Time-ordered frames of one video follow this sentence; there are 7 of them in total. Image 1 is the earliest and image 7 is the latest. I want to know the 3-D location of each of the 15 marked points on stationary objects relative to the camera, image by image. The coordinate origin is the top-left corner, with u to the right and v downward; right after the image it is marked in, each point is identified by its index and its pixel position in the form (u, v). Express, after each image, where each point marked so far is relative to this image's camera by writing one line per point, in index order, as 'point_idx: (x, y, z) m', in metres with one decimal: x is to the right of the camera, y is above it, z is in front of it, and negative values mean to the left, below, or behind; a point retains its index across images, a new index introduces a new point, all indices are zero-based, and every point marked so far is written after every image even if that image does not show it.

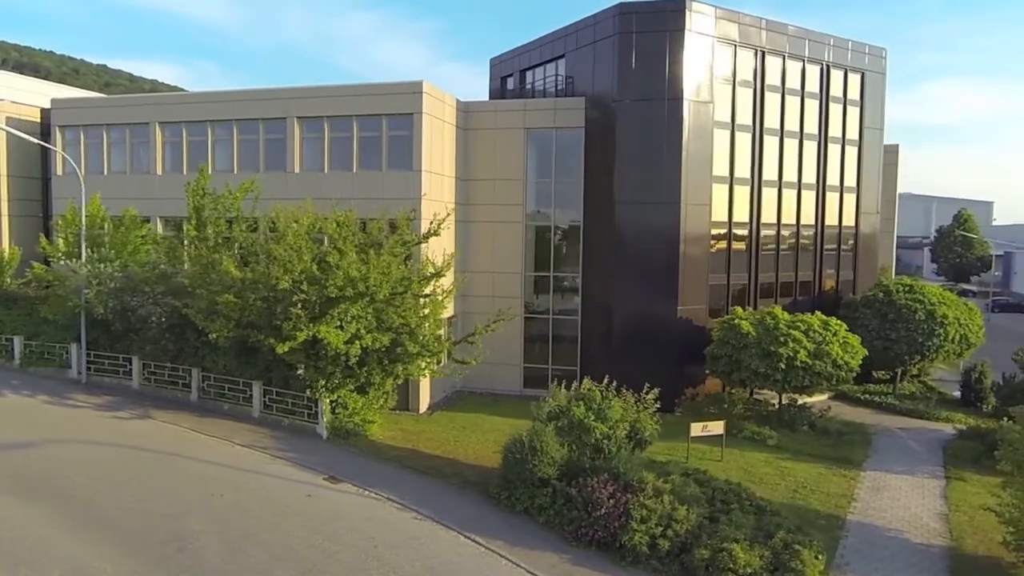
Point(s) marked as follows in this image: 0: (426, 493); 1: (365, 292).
0: (-1.5, -3.5, +12.4) m
1: (-2.9, -0.1, +13.7) m
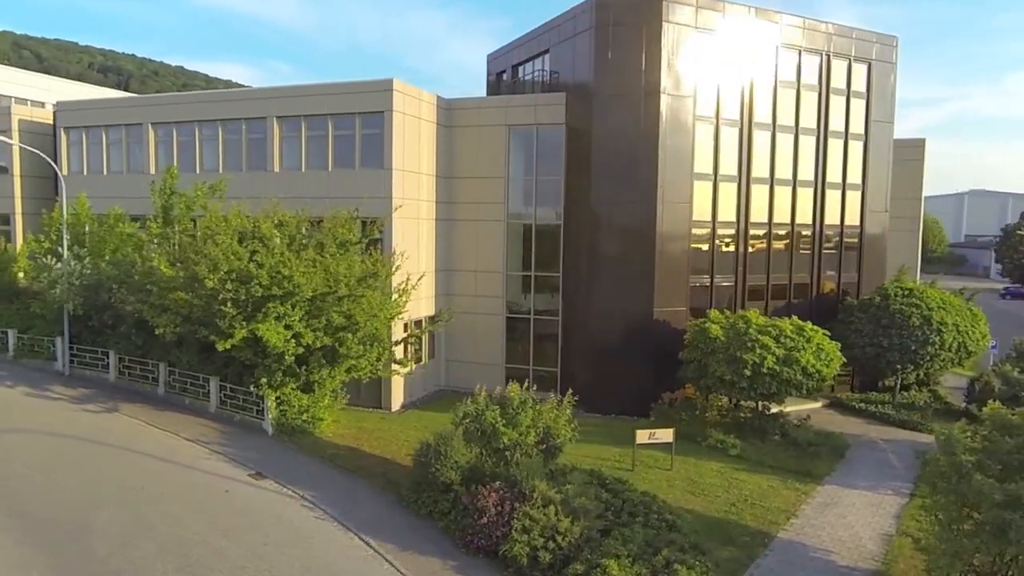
0: (-2.9, -3.5, +12.4) m
1: (-4.1, -0.1, +13.8) m
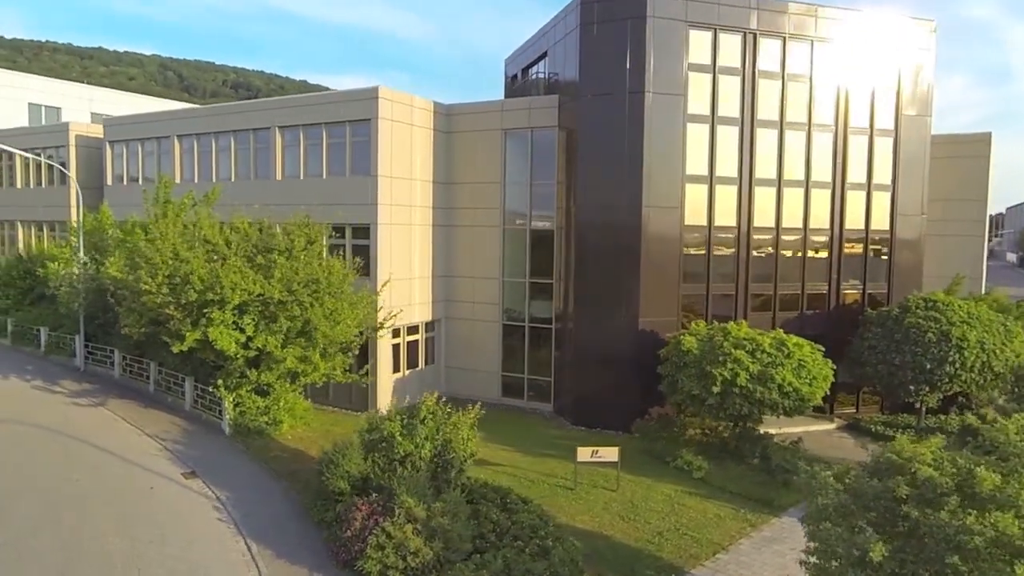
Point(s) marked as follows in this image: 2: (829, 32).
0: (-4.4, -3.6, +12.6) m
1: (-5.4, -0.2, +14.2) m
2: (+8.2, +6.6, +19.0) m
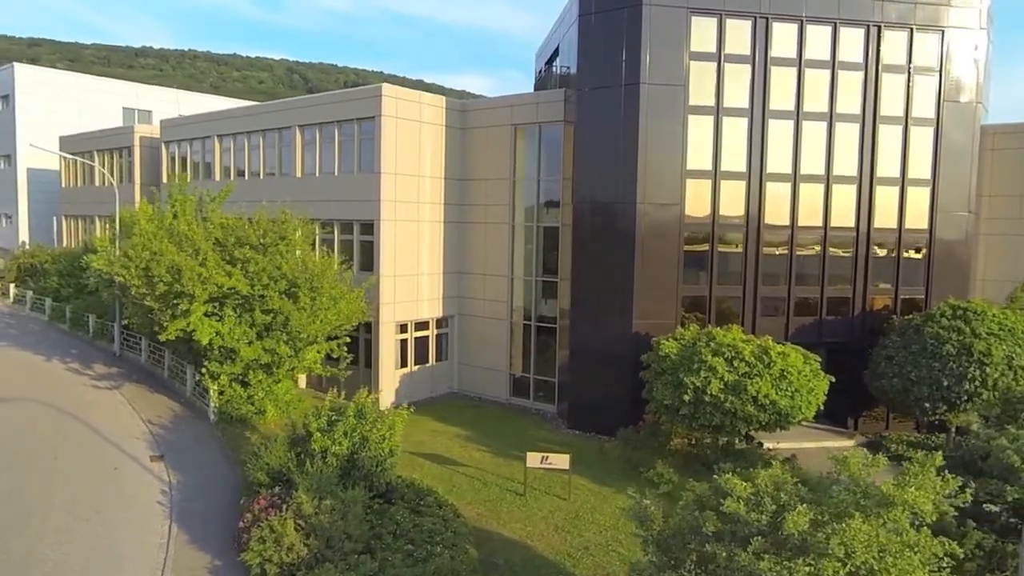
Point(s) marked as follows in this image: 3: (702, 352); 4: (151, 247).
0: (-5.5, -3.5, +13.1) m
1: (-6.2, 0.0, +14.8) m
2: (+8.2, +6.5, +17.3) m
3: (+3.7, -1.3, +14.5) m
4: (-7.6, +0.9, +15.6) m
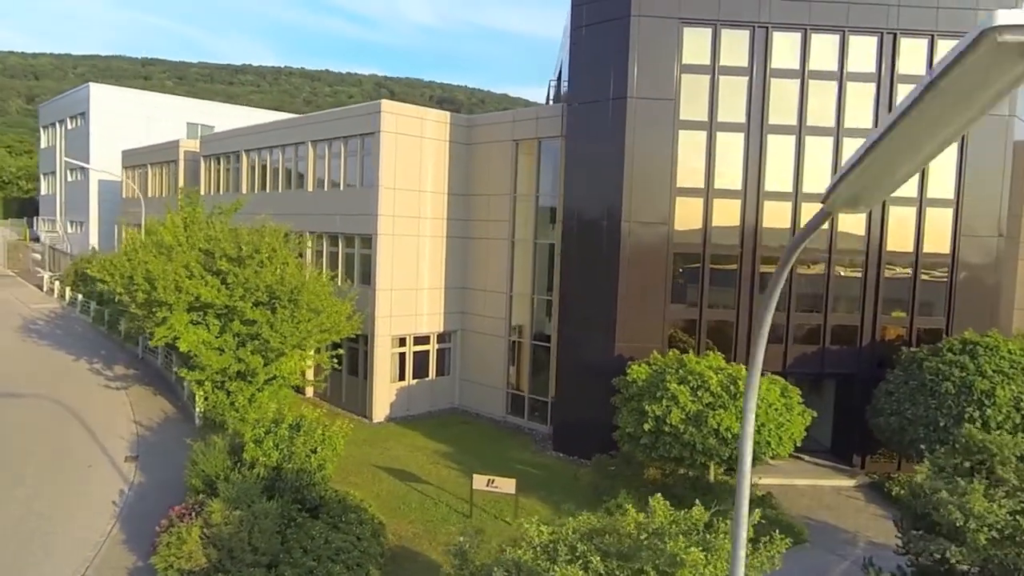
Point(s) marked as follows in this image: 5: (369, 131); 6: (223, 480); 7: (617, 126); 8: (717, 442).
0: (-6.5, -3.7, +13.5) m
1: (-6.8, -0.2, +15.3) m
2: (+7.9, +5.9, +16.2) m
3: (+2.9, -1.7, +13.8) m
4: (-8.2, +0.7, +16.3) m
5: (-3.9, +4.2, +19.8) m
6: (-4.5, -3.0, +11.5) m
7: (+2.4, +3.7, +16.6) m
8: (+3.6, -2.7, +12.9) m
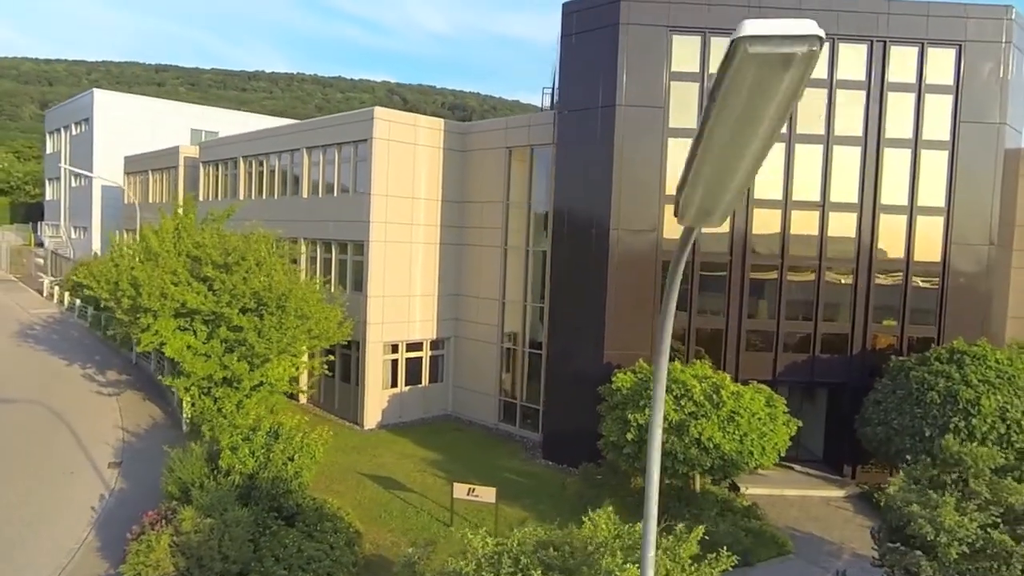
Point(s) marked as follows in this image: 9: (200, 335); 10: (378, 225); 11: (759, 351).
0: (-6.8, -3.8, +13.6) m
1: (-7.1, -0.4, +15.4) m
2: (+7.6, +5.7, +16.1) m
3: (+2.6, -1.8, +13.7) m
4: (-8.5, +0.6, +16.4) m
5: (-4.1, +4.1, +19.9) m
6: (-4.9, -3.1, +11.5) m
7: (+2.1, +3.5, +16.5) m
8: (+3.3, -2.9, +12.8) m
9: (-6.8, -1.0, +15.8) m
10: (-3.6, +1.7, +19.7) m
11: (+5.7, -1.4, +16.8) m
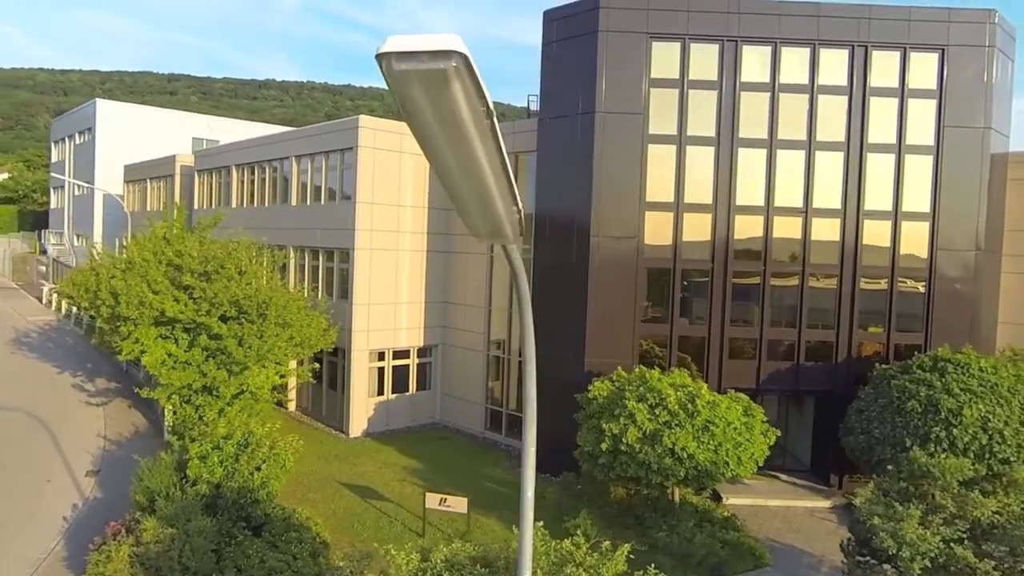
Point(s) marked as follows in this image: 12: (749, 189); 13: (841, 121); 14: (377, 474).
0: (-7.3, -3.9, +13.6) m
1: (-7.6, -0.5, +15.4) m
2: (+7.2, +5.6, +16.0) m
3: (+2.1, -2.0, +13.6) m
4: (-8.9, +0.4, +16.4) m
5: (-4.5, +3.9, +19.9) m
6: (-5.4, -3.3, +11.5) m
7: (+1.7, +3.3, +16.4) m
8: (+2.8, -3.0, +12.6) m
9: (-7.2, -1.2, +15.8) m
10: (-4.0, +1.5, +19.7) m
11: (+5.3, -1.6, +16.6) m
12: (+5.3, +2.2, +16.4) m
13: (+7.3, +3.7, +16.2) m
14: (-3.0, -4.2, +16.5) m
